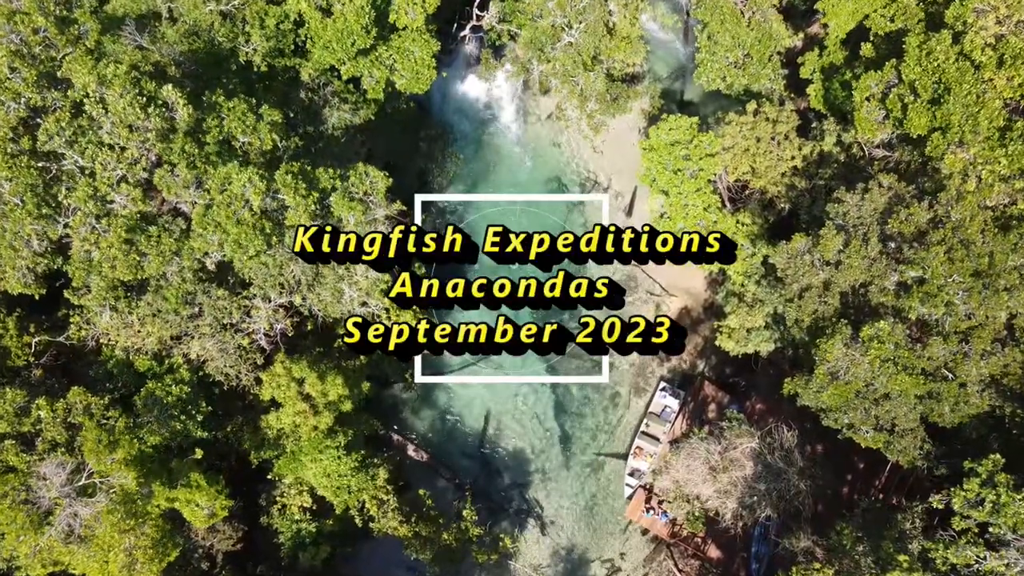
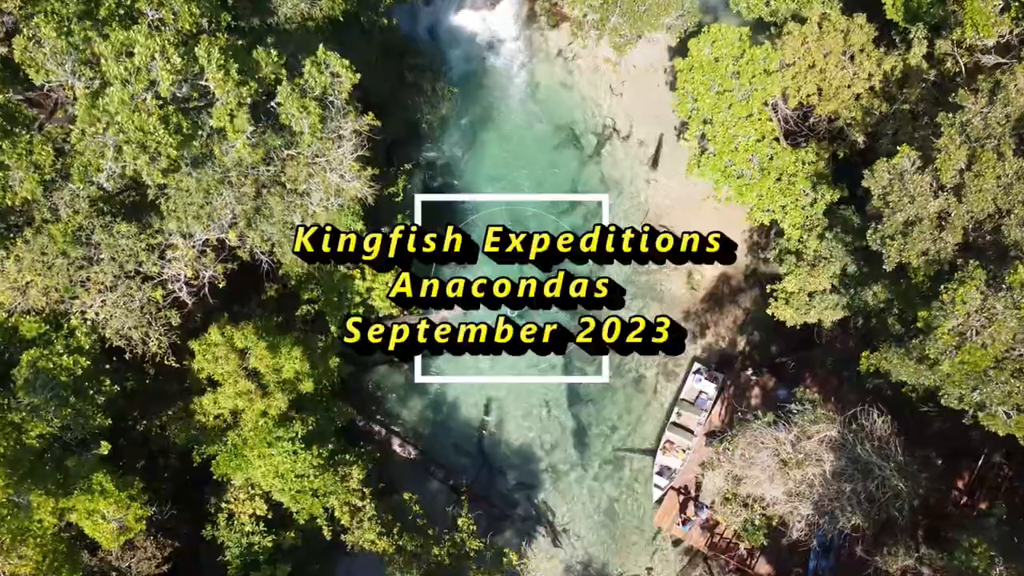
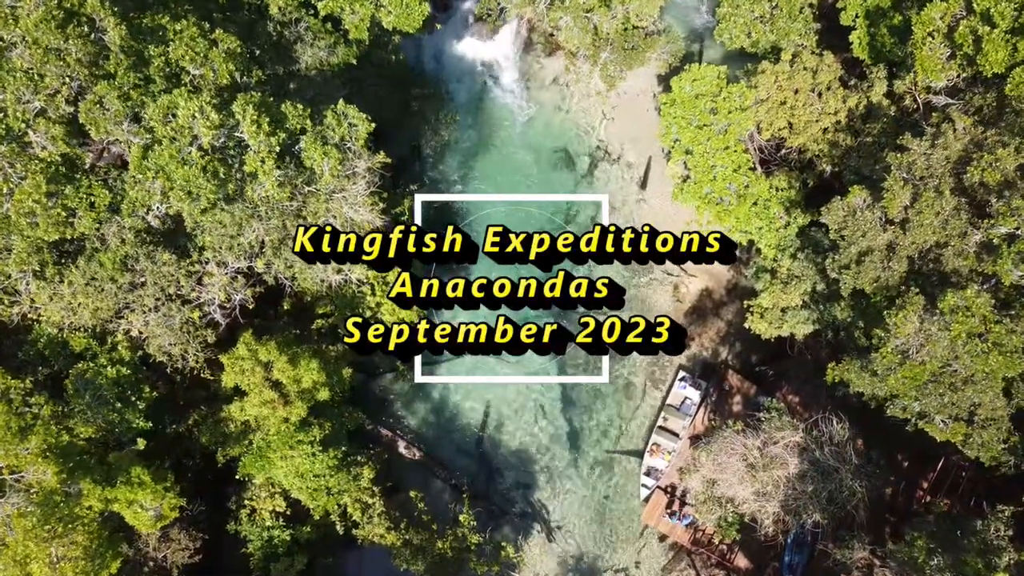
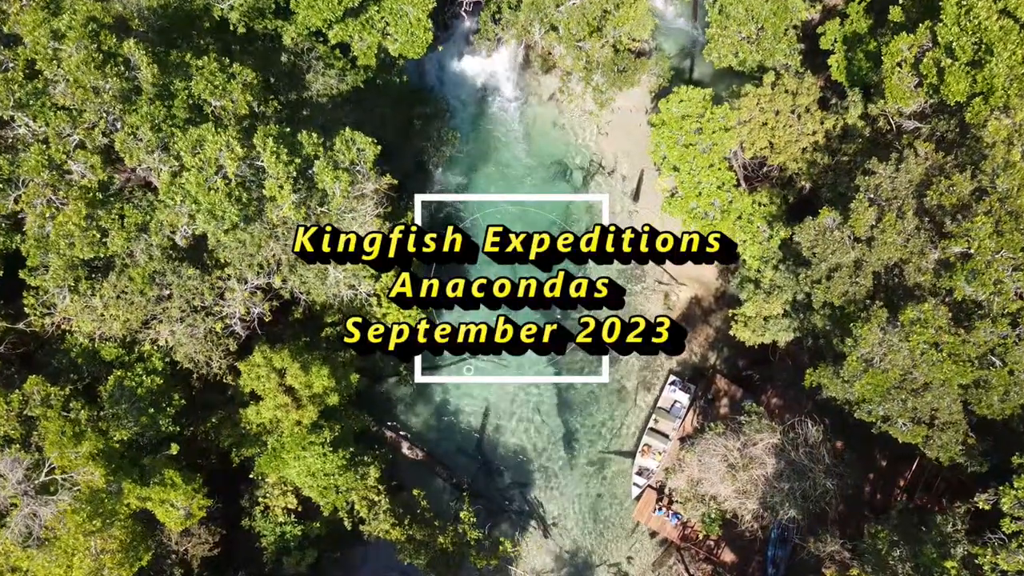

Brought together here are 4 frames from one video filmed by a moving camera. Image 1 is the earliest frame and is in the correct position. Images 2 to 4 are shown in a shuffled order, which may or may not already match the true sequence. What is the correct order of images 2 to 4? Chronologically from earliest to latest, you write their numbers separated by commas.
4, 3, 2
